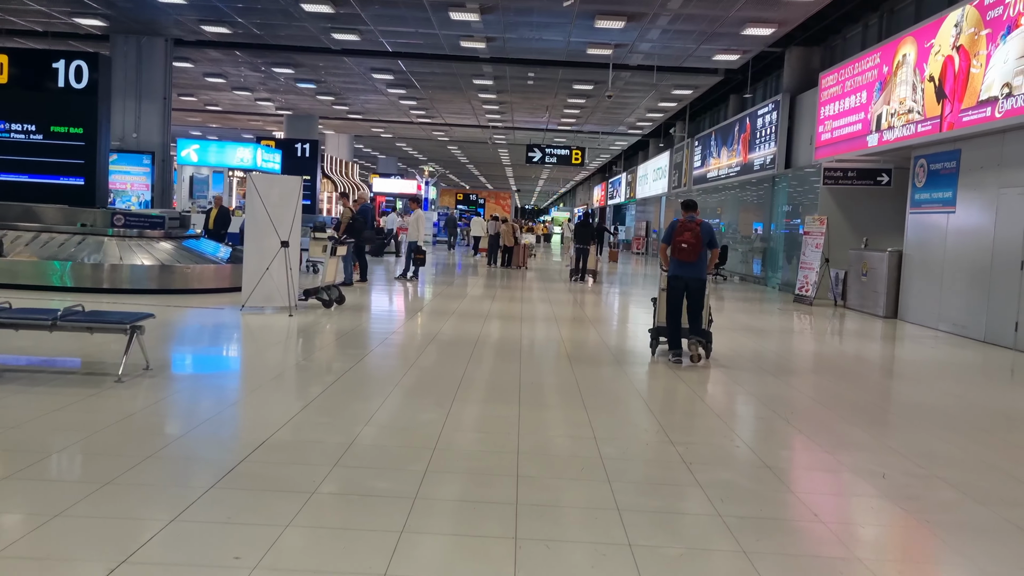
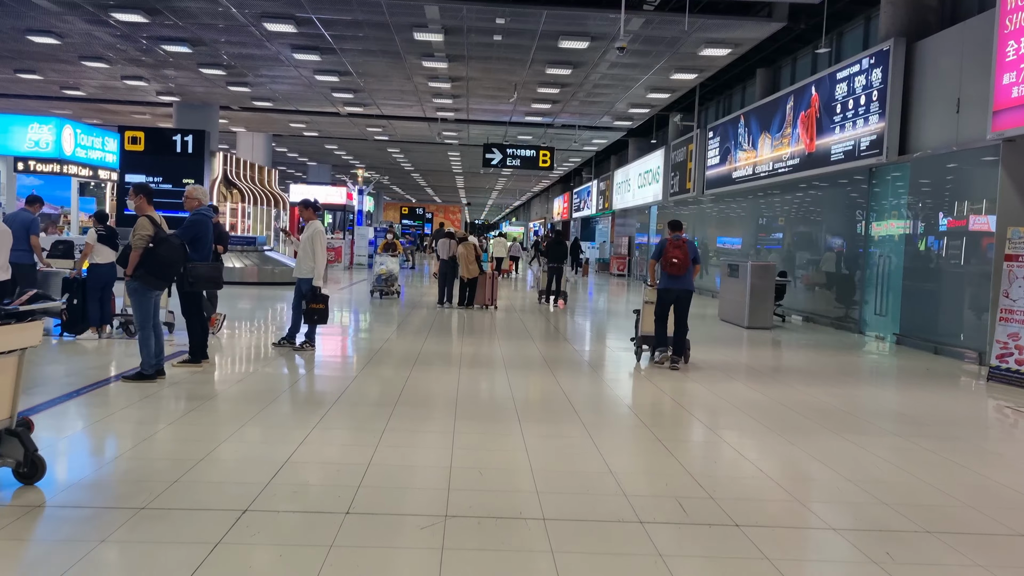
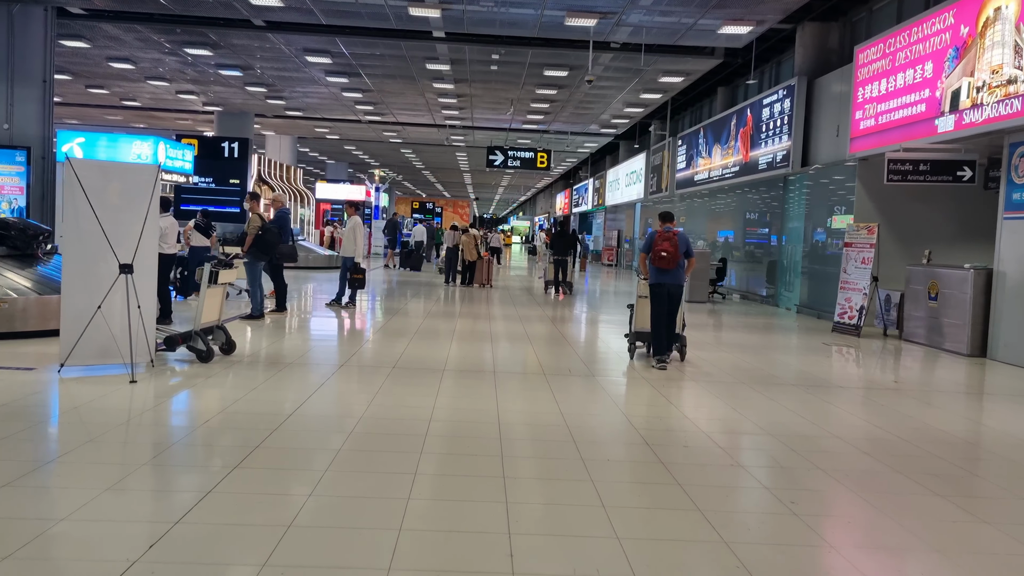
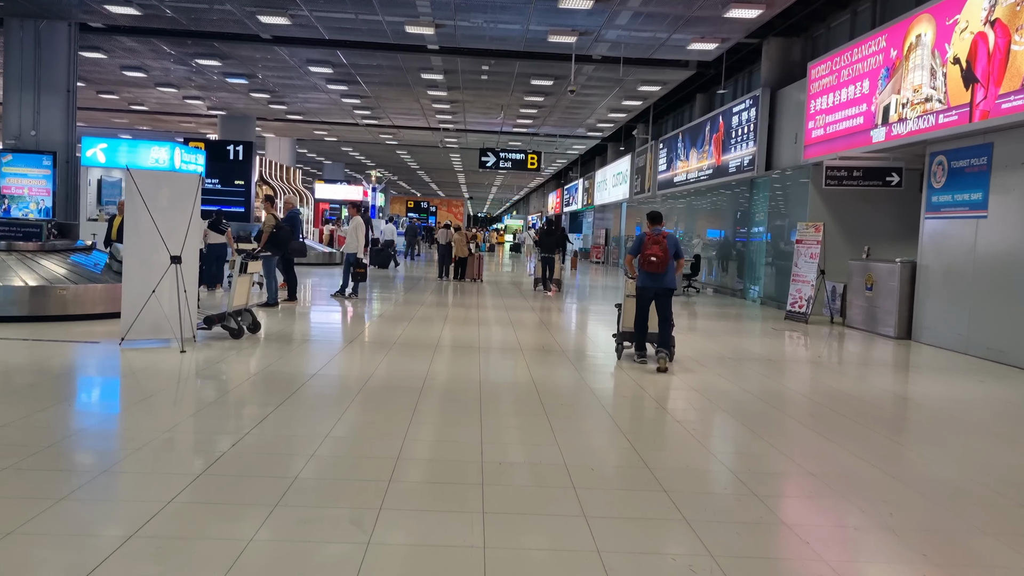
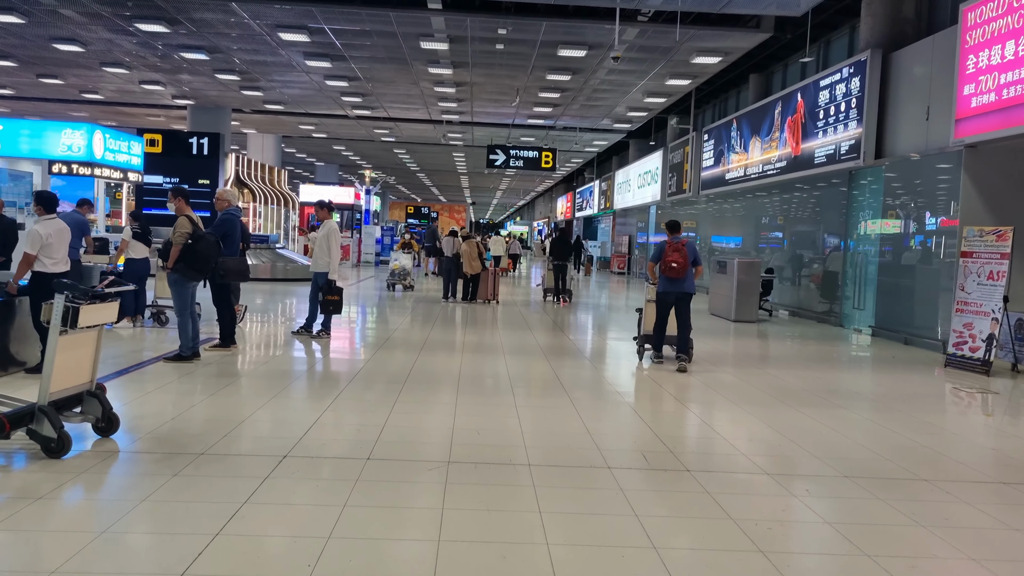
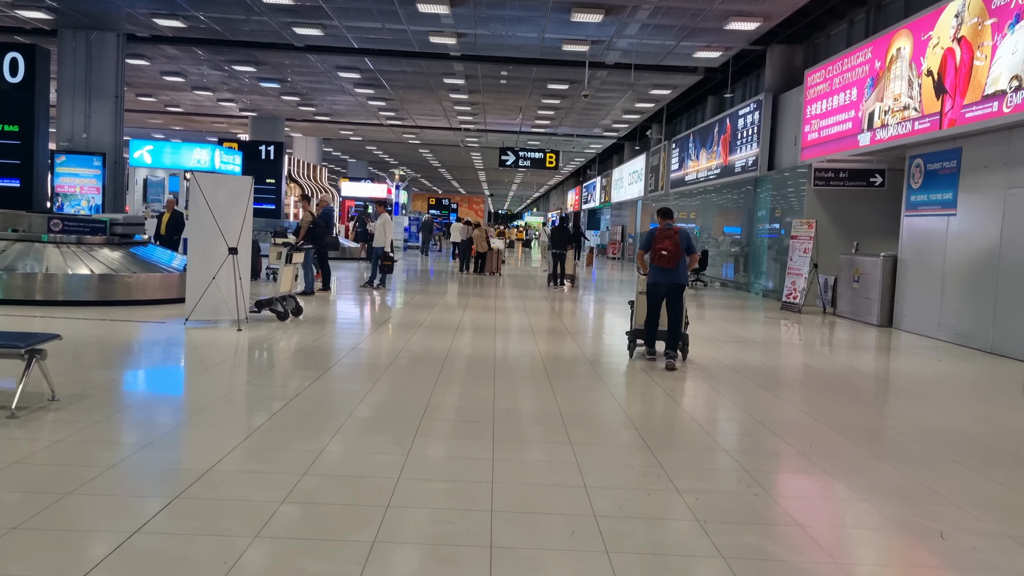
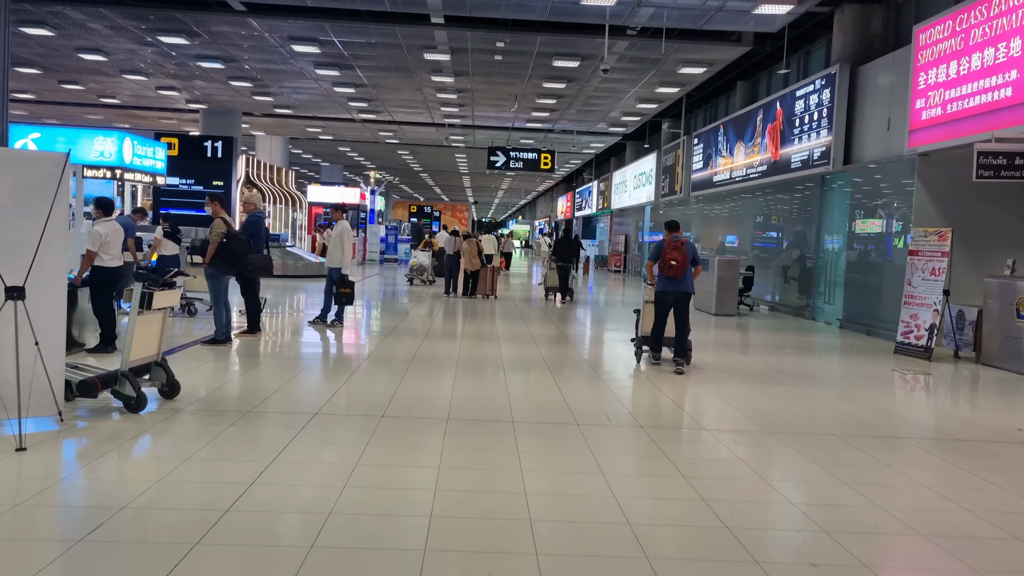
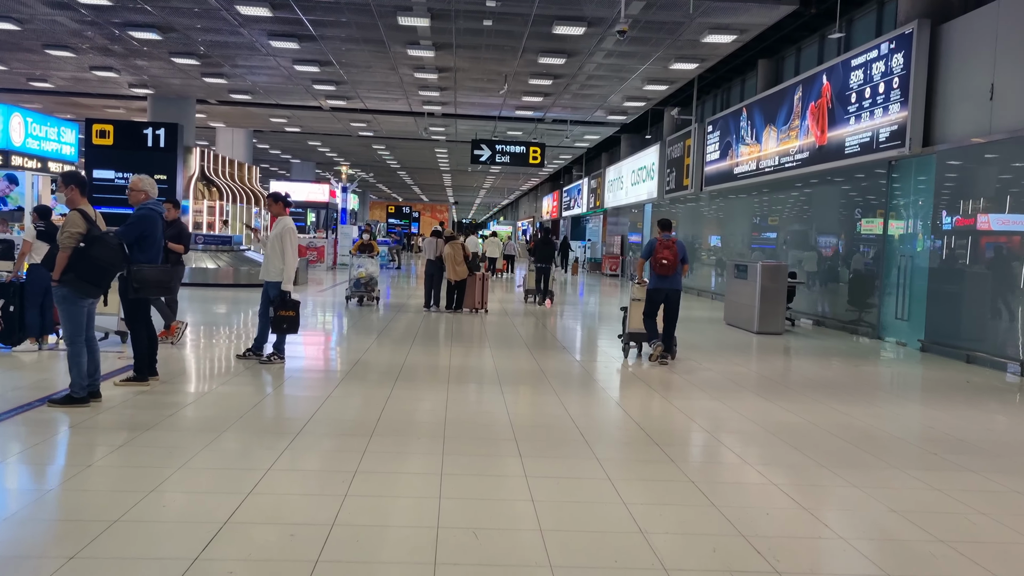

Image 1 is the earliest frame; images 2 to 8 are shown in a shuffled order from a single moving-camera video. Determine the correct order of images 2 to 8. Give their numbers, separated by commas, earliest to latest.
6, 4, 3, 7, 5, 2, 8
